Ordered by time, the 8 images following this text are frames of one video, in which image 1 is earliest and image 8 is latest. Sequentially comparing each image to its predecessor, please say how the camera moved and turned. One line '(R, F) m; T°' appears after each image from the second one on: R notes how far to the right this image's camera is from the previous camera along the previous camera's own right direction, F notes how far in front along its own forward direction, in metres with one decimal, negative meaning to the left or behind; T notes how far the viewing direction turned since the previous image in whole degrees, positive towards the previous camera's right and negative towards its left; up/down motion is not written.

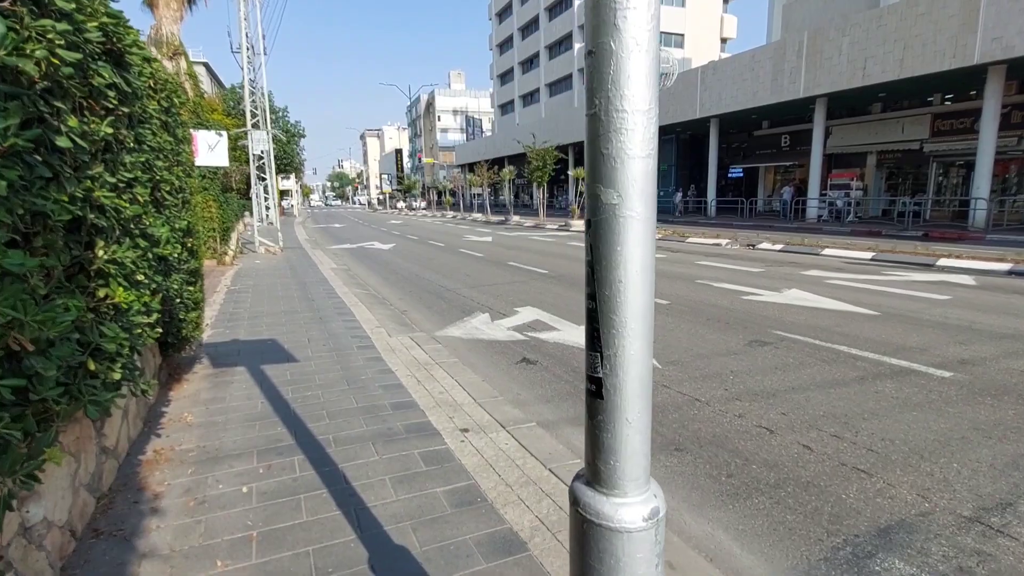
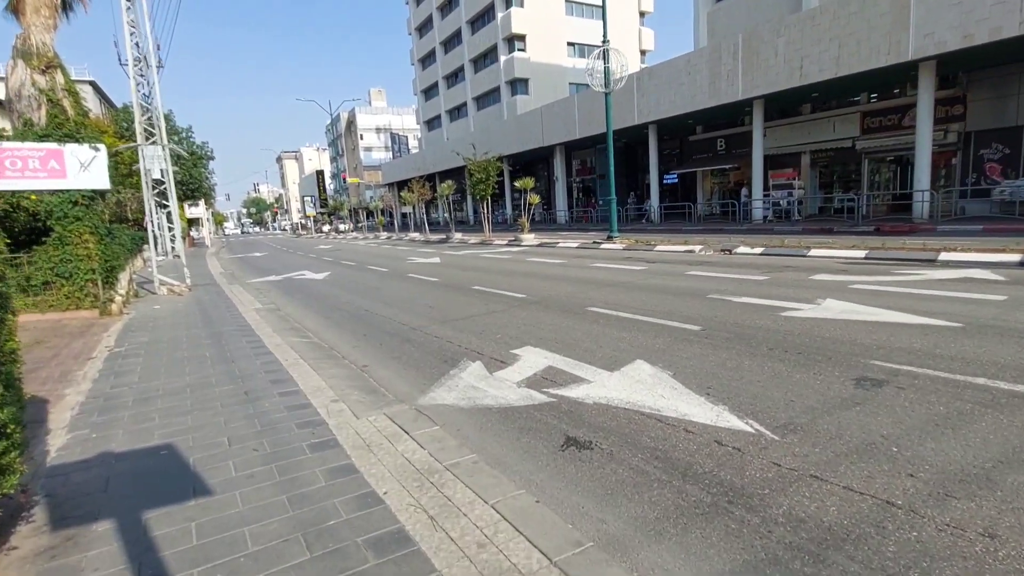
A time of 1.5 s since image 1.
(-0.8, +2.1) m; +7°
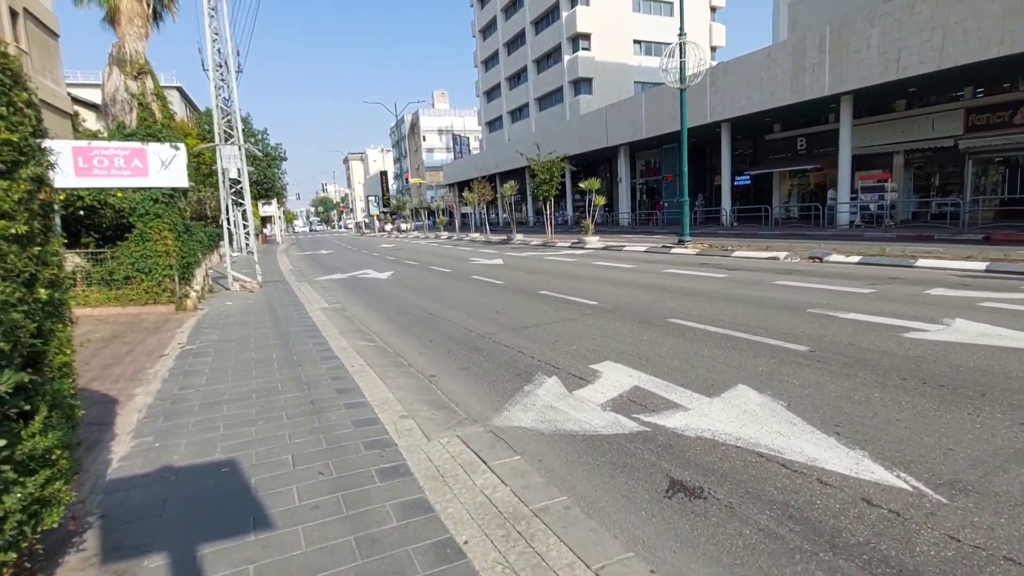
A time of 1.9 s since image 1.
(-0.3, +0.5) m; -6°
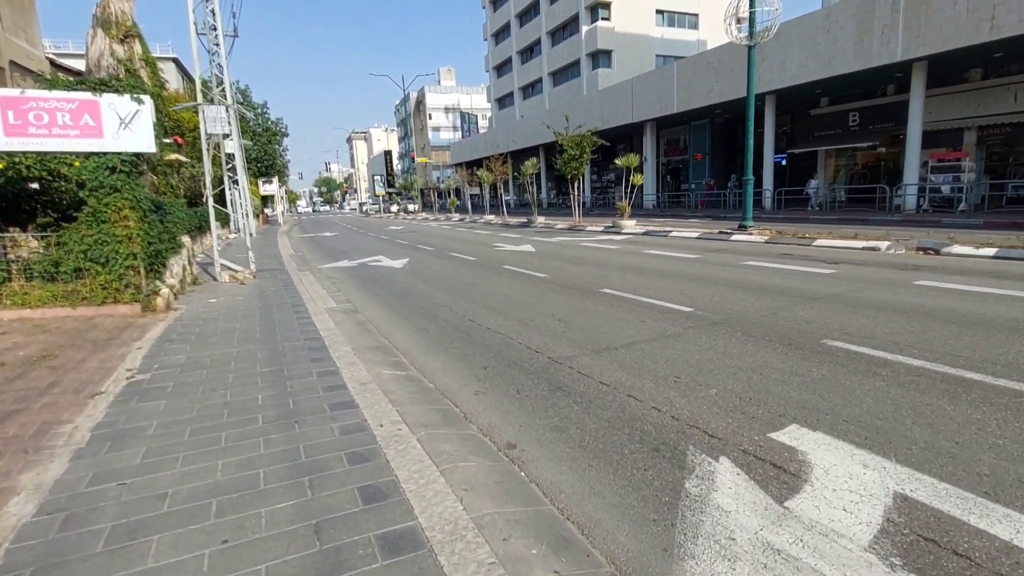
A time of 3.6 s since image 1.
(-0.9, +2.4) m; 0°
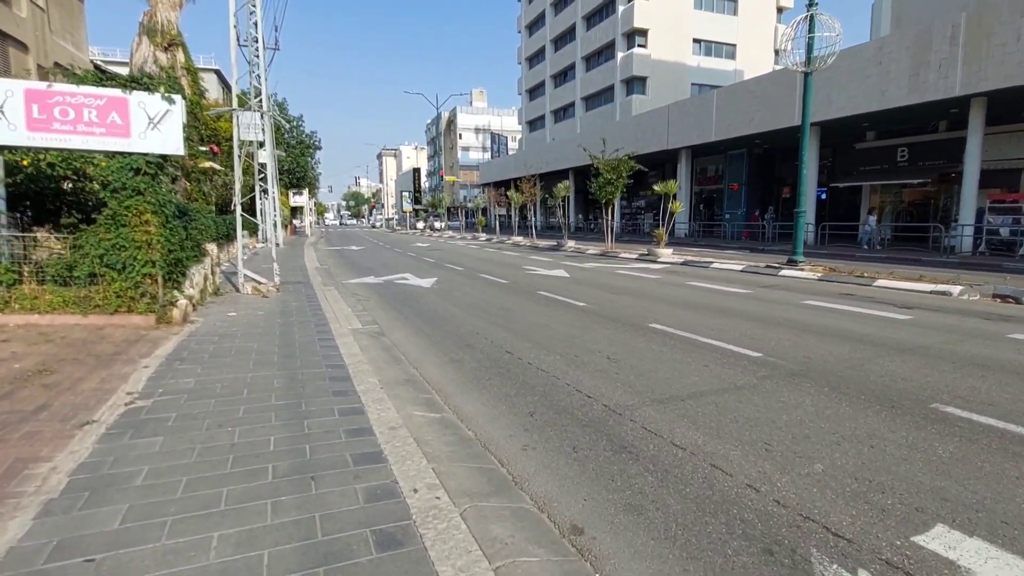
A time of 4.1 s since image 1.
(-0.3, +0.7) m; -2°
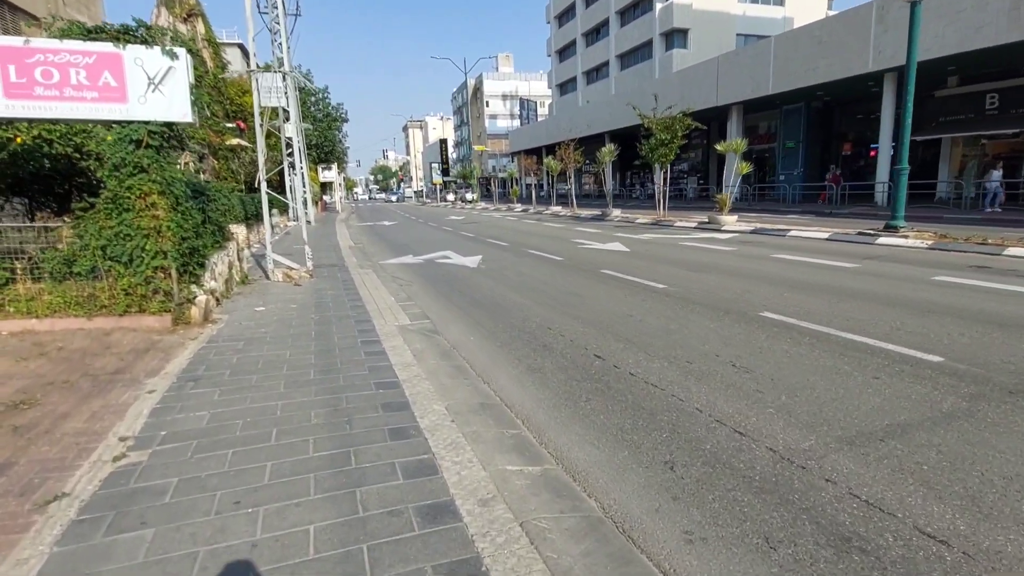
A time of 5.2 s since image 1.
(-0.6, +1.5) m; -3°
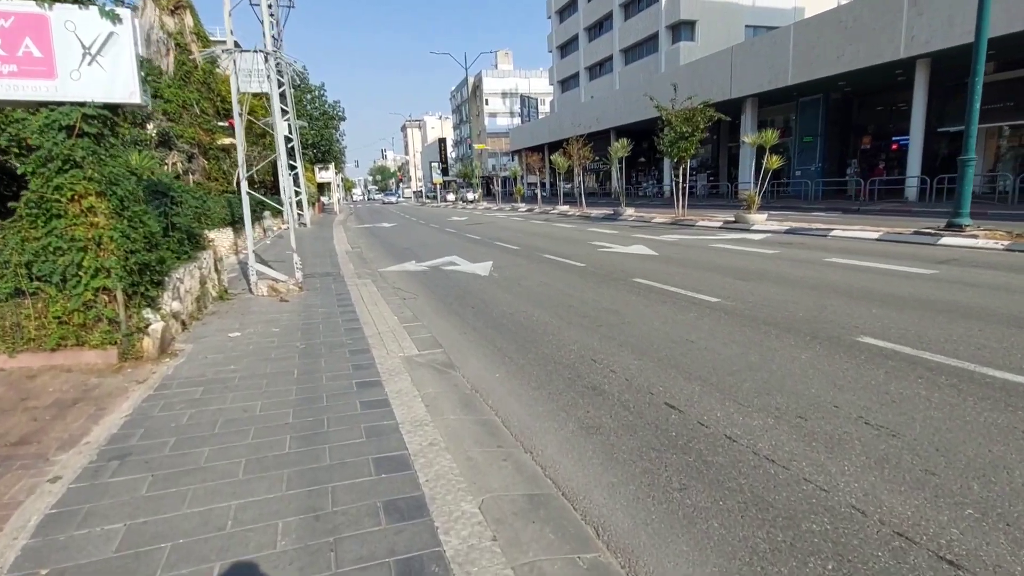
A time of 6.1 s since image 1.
(-0.4, +1.4) m; 0°
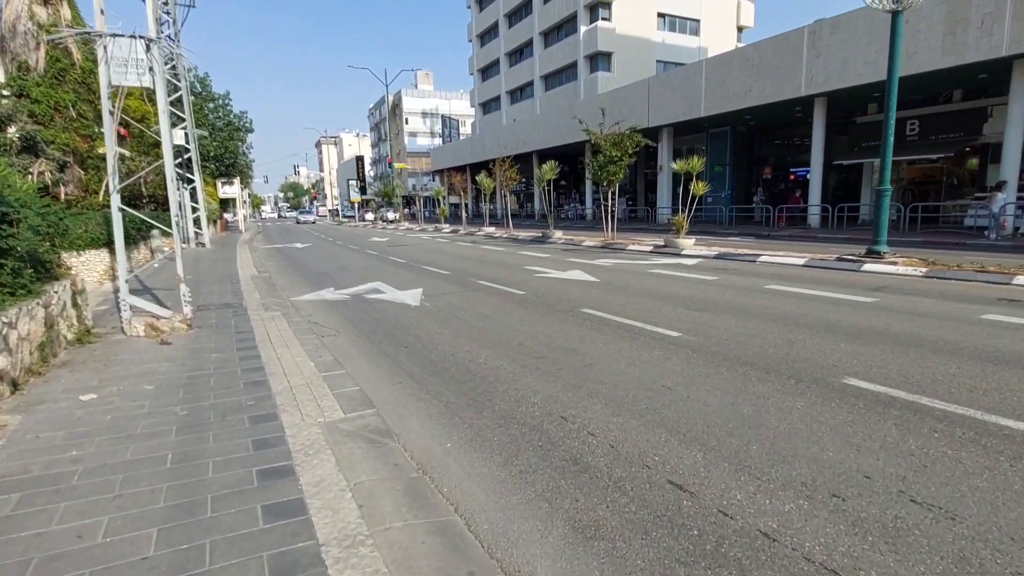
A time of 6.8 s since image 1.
(-0.3, +1.0) m; +9°
